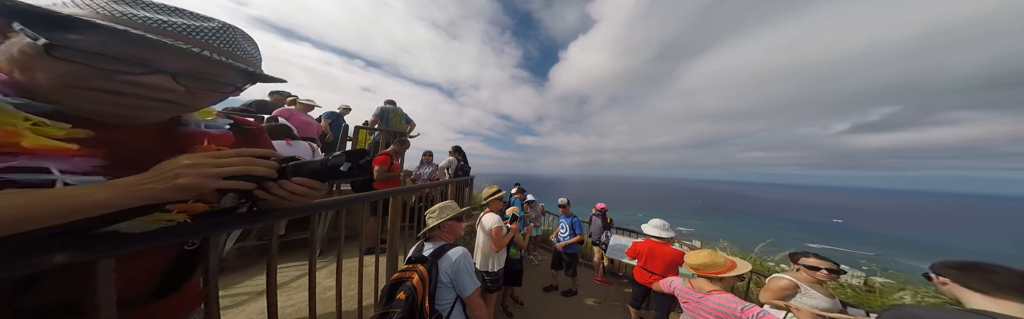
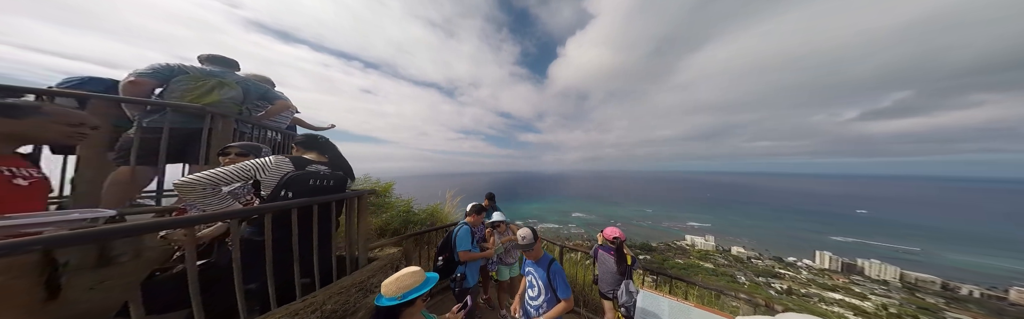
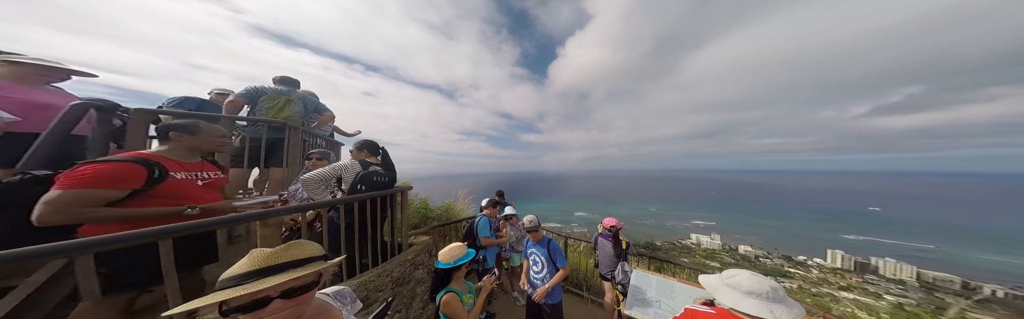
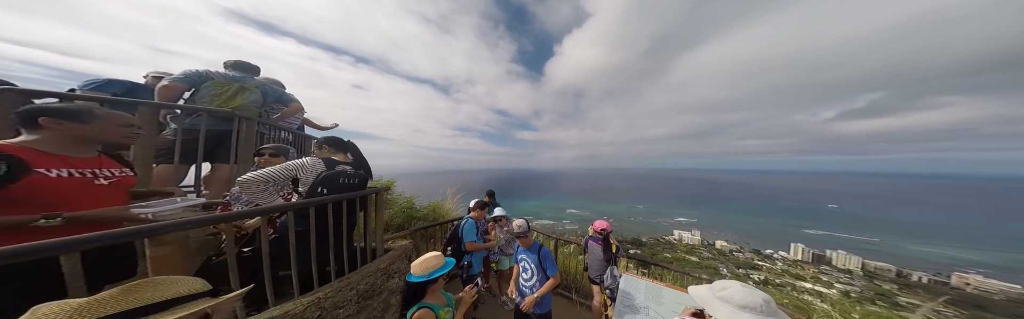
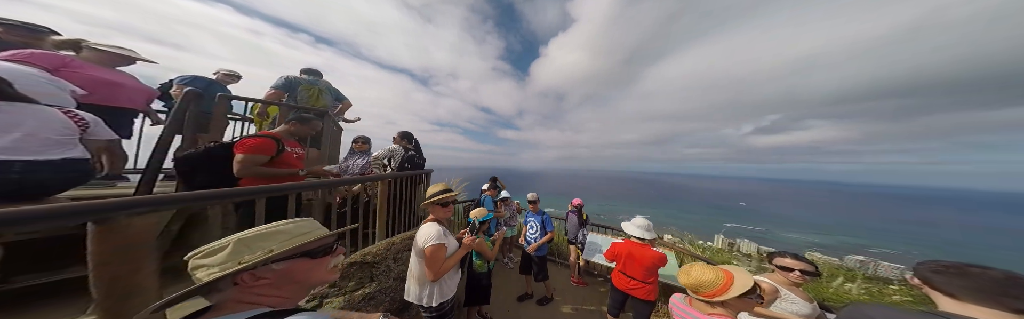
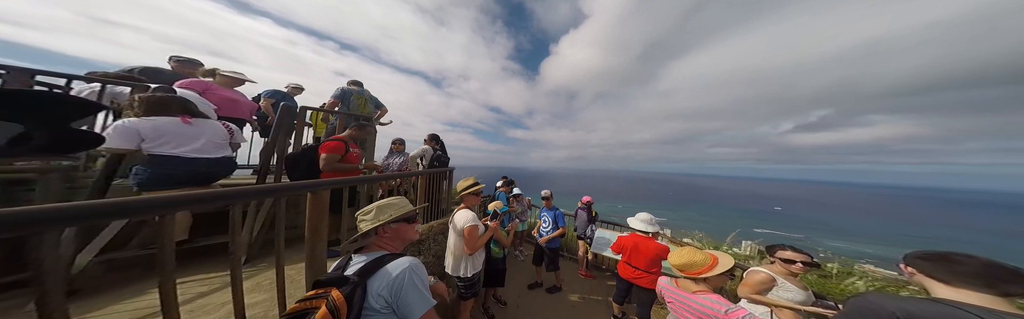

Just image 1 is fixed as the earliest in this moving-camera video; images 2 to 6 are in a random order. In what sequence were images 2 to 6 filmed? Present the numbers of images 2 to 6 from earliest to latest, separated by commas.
6, 5, 3, 4, 2
